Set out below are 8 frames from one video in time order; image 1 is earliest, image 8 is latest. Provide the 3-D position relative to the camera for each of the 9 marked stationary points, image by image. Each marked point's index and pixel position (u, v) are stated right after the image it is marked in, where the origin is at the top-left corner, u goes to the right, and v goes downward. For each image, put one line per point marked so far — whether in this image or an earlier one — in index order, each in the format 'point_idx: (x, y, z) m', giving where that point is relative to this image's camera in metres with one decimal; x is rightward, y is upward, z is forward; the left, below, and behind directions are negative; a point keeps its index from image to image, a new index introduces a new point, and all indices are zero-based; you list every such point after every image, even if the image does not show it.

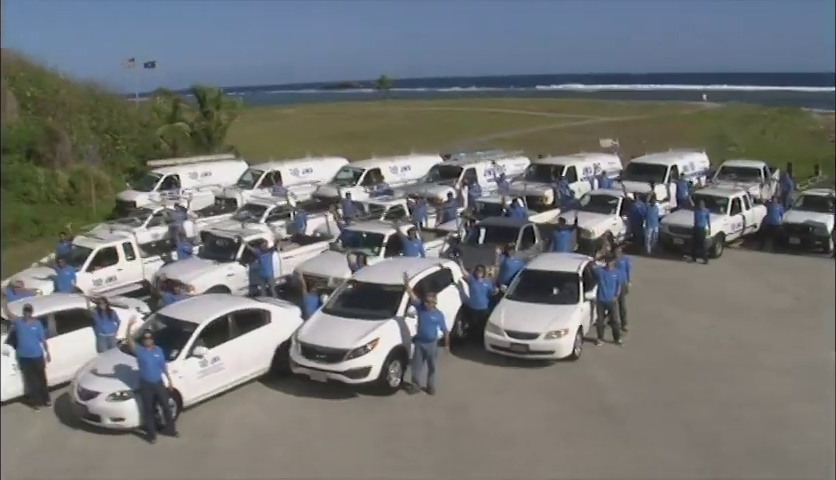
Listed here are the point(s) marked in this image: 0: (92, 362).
0: (-3.6, -1.4, +9.1) m
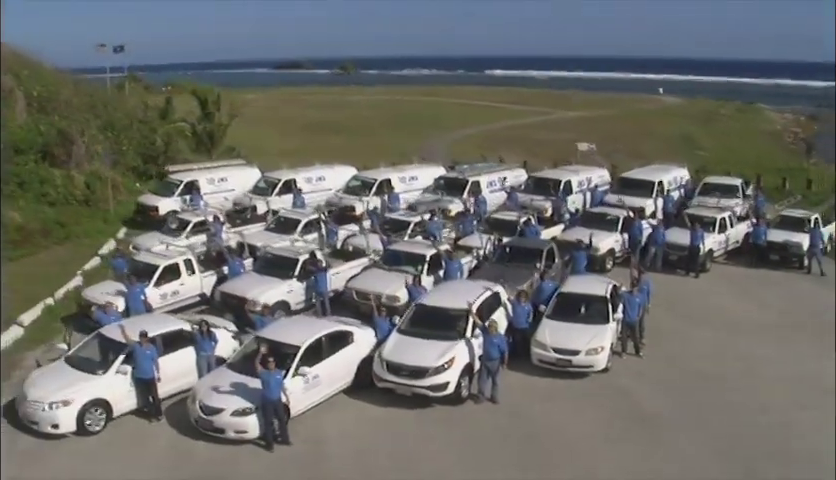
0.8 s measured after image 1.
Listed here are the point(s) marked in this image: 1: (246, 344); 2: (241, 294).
0: (-2.7, -1.8, +10.5) m
1: (-2.3, -1.5, +11.2) m
2: (-3.0, -1.0, +14.0) m
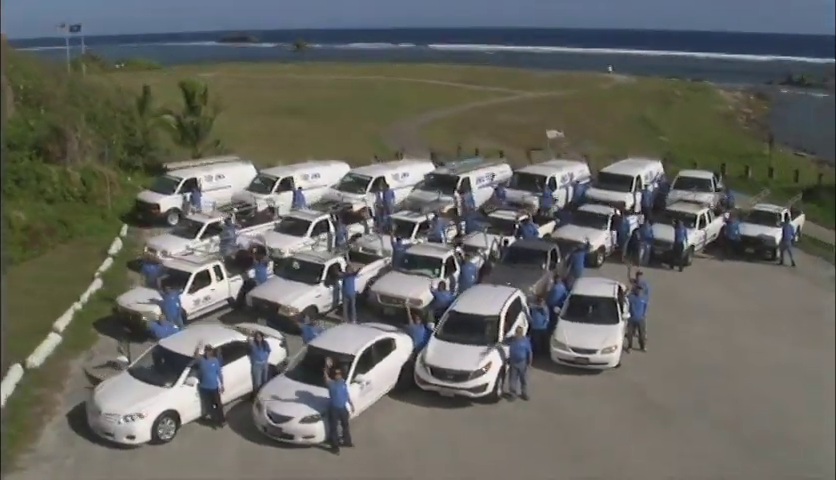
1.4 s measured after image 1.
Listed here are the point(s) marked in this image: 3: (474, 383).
0: (-2.0, -2.1, +11.4) m
1: (-1.7, -1.8, +12.1) m
2: (-2.6, -1.1, +14.8) m
3: (+0.8, -2.2, +12.1) m
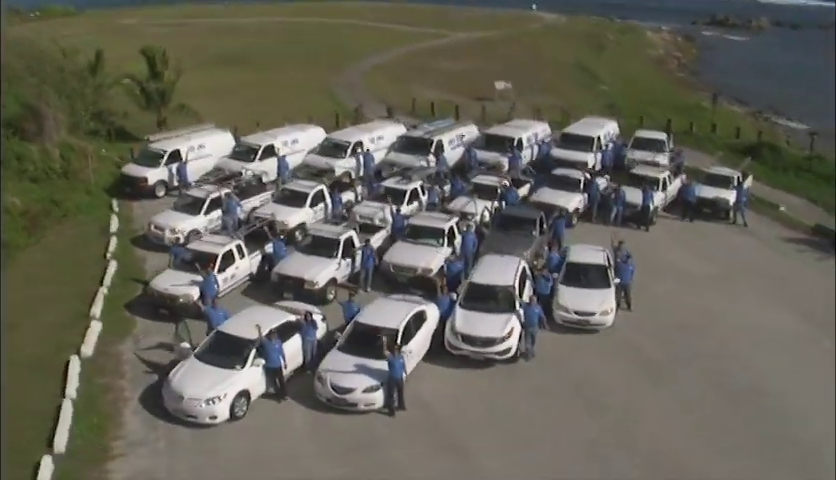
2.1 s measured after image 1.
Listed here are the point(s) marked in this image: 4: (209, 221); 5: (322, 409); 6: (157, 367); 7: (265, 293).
0: (-1.4, -2.0, +12.8) m
1: (-1.1, -1.5, +13.6) m
2: (-2.3, -0.7, +16.1) m
3: (+1.4, -1.8, +13.8) m
4: (-5.0, +0.5, +19.5) m
5: (-1.5, -2.7, +12.7) m
6: (-4.5, -2.2, +13.8) m
7: (-3.1, -1.1, +16.9) m
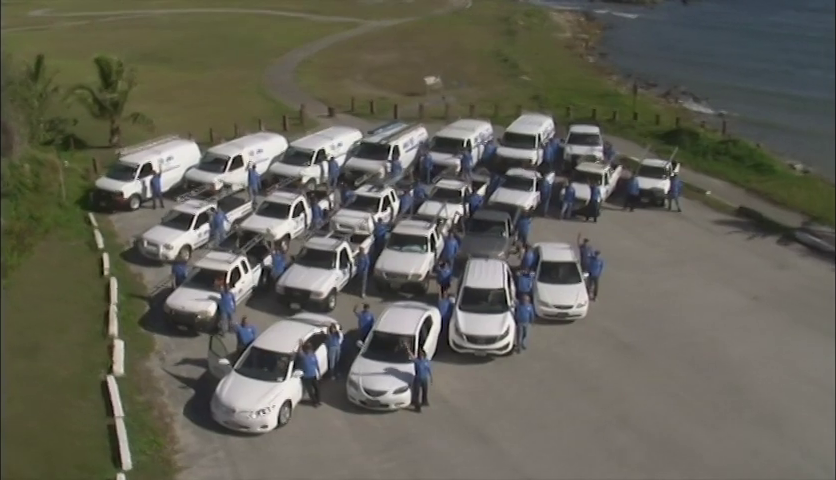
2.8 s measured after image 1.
0: (-1.1, -2.3, +14.4) m
1: (-0.9, -1.9, +15.2) m
2: (-2.5, -1.0, +17.5) m
3: (+1.6, -2.0, +15.7) m
4: (-5.5, +0.1, +20.5) m
5: (-1.1, -3.0, +14.2) m
6: (-4.2, -2.6, +15.1) m
7: (-3.3, -1.4, +18.2) m
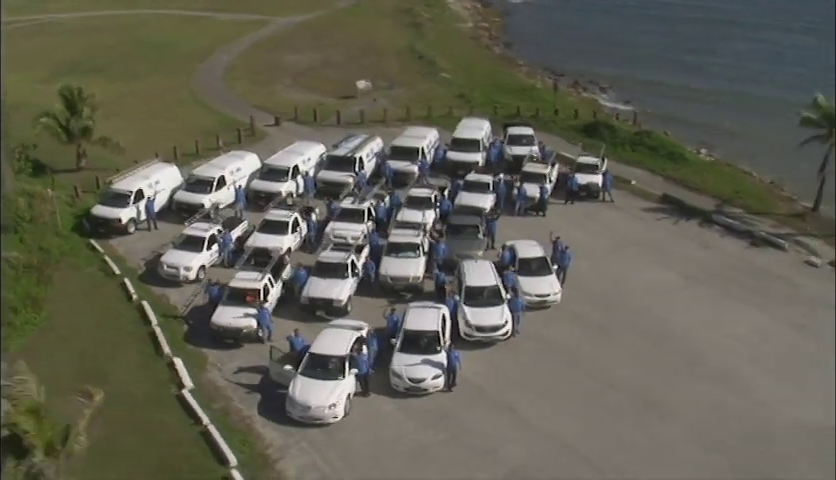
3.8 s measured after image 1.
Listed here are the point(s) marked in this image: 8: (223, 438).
0: (-0.4, -2.7, +17.5) m
1: (-0.4, -2.2, +18.3) m
2: (-2.3, -1.4, +20.4) m
3: (+2.0, -2.2, +19.1) m
4: (-5.9, -0.4, +22.9) m
5: (-0.4, -3.4, +17.4) m
6: (-3.6, -3.2, +17.7) m
7: (-3.2, -1.9, +20.9) m
8: (-3.9, -3.9, +16.0) m
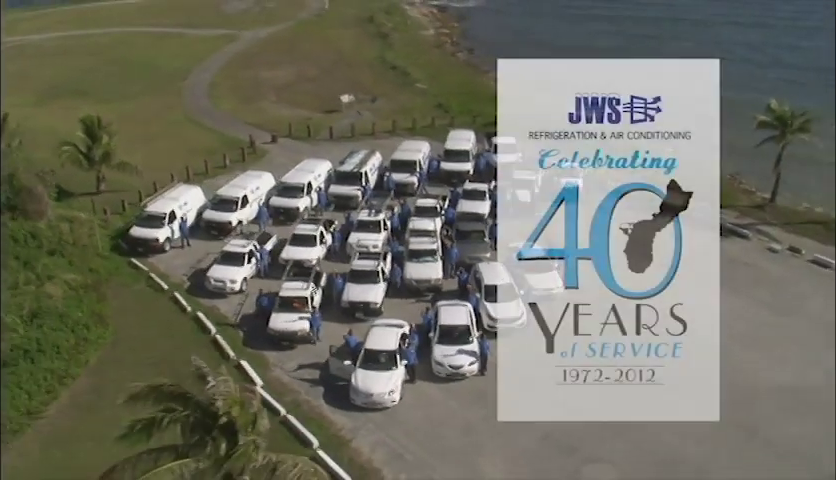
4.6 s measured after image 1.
0: (+0.5, -2.9, +20.6) m
1: (+0.5, -2.4, +21.4) m
2: (-1.6, -1.7, +23.3) m
3: (+2.8, -2.3, +22.4) m
4: (-5.3, -0.9, +25.6) m
5: (+0.6, -3.6, +20.5) m
6: (-2.6, -3.6, +20.7) m
7: (-2.5, -2.2, +23.8) m
8: (-2.8, -4.3, +18.9) m
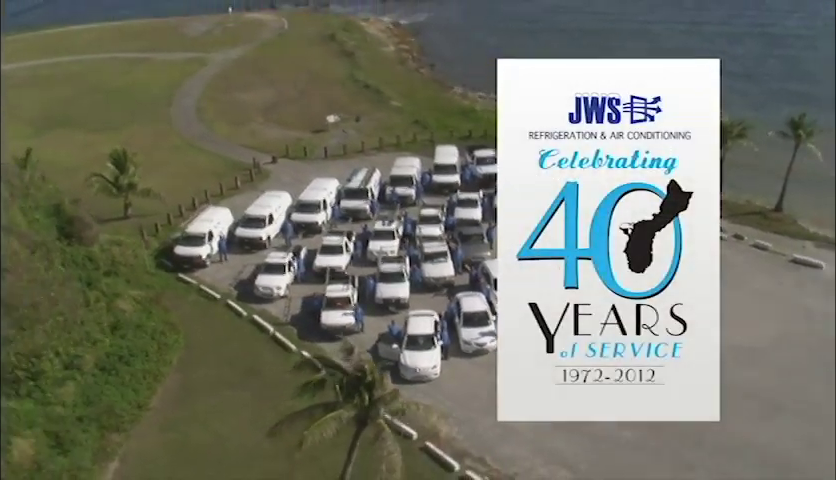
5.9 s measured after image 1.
0: (+1.5, -3.0, +25.6) m
1: (+1.4, -2.6, +26.3) m
2: (-0.8, -2.0, +28.2) m
3: (+3.6, -2.3, +27.5) m
4: (-4.7, -1.3, +30.2) m
5: (+1.6, -3.7, +25.5) m
6: (-1.6, -3.9, +25.4) m
7: (-1.8, -2.5, +28.6) m
8: (-1.6, -4.6, +23.7) m
